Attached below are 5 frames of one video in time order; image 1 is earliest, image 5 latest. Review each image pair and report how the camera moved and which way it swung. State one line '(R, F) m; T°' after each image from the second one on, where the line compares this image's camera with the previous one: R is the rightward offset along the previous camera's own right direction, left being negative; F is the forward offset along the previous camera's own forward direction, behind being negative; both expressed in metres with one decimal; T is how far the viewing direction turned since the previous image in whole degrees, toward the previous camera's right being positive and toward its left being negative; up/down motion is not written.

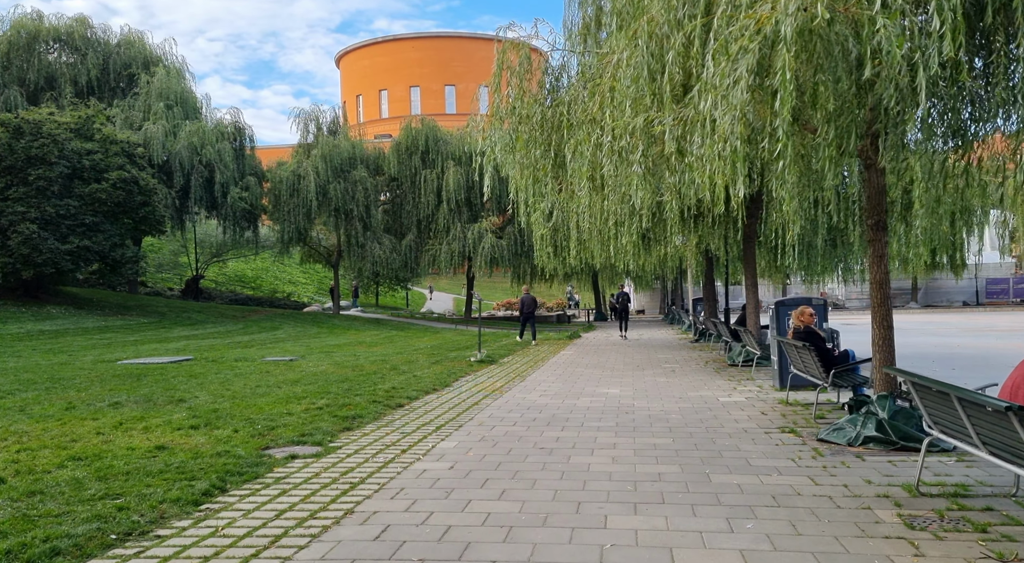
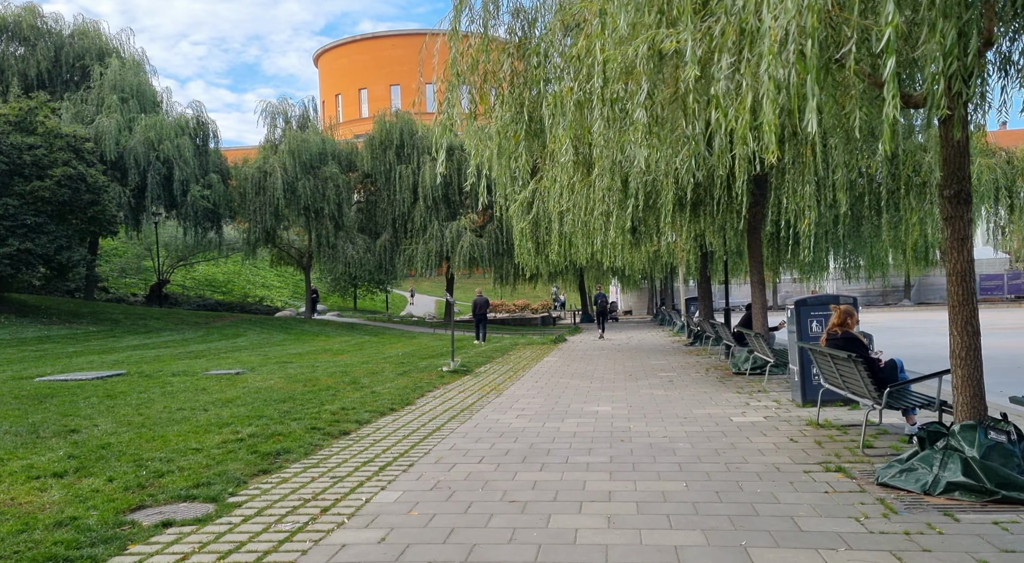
(+0.2, +1.7) m; +1°
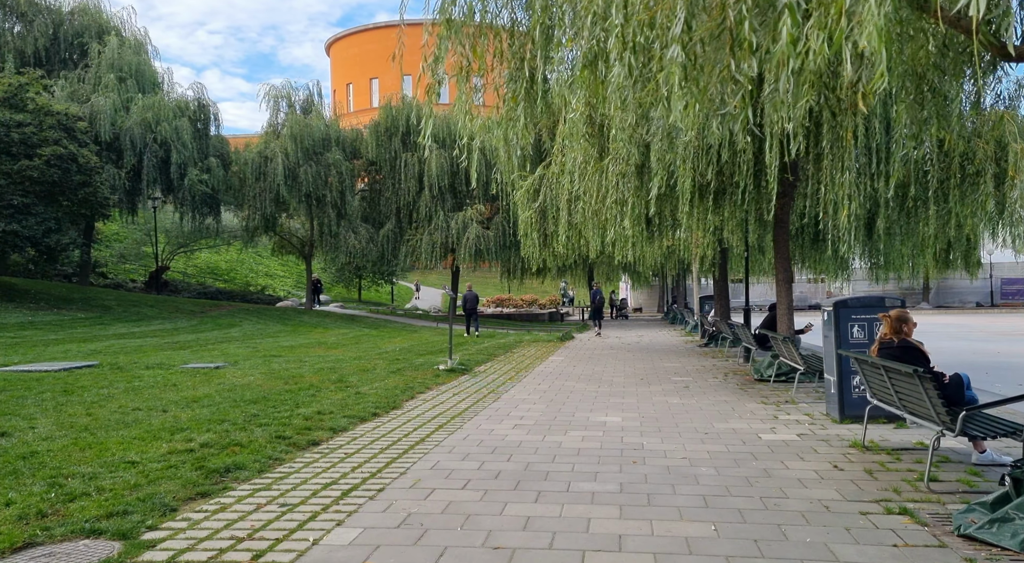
(+0.1, +1.0) m; -1°
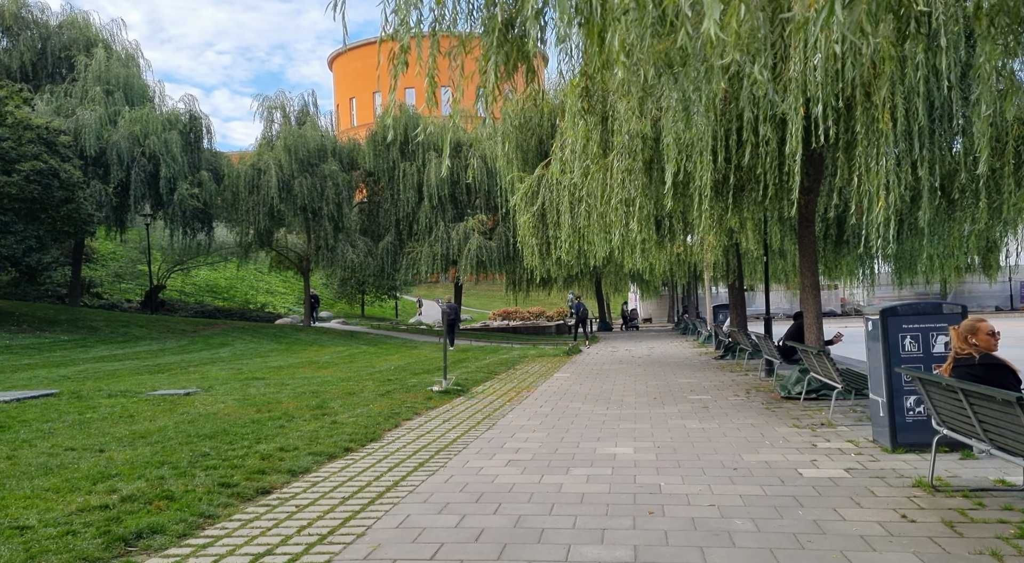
(+0.2, +1.1) m; -1°
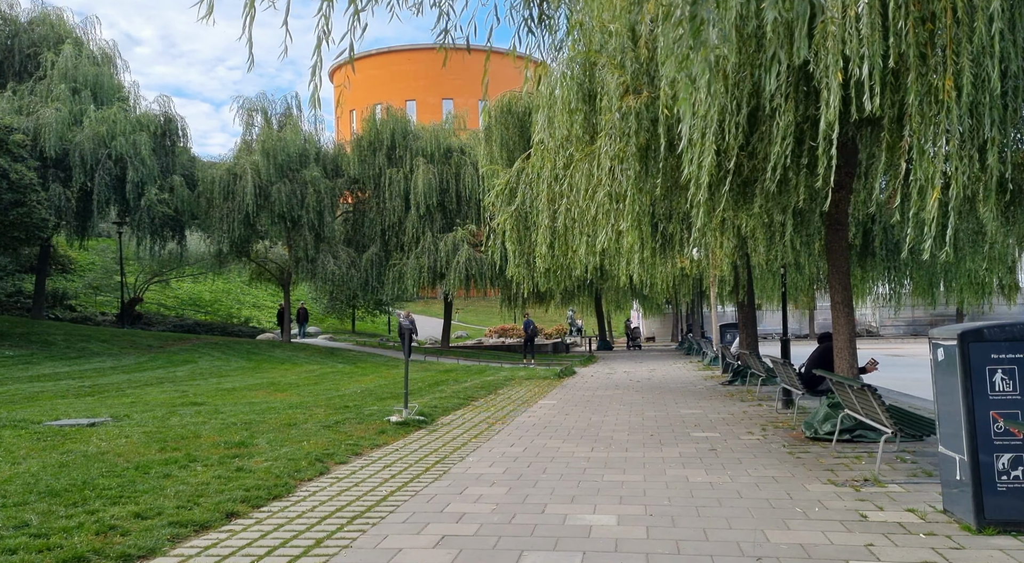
(+0.4, +1.8) m; 0°
